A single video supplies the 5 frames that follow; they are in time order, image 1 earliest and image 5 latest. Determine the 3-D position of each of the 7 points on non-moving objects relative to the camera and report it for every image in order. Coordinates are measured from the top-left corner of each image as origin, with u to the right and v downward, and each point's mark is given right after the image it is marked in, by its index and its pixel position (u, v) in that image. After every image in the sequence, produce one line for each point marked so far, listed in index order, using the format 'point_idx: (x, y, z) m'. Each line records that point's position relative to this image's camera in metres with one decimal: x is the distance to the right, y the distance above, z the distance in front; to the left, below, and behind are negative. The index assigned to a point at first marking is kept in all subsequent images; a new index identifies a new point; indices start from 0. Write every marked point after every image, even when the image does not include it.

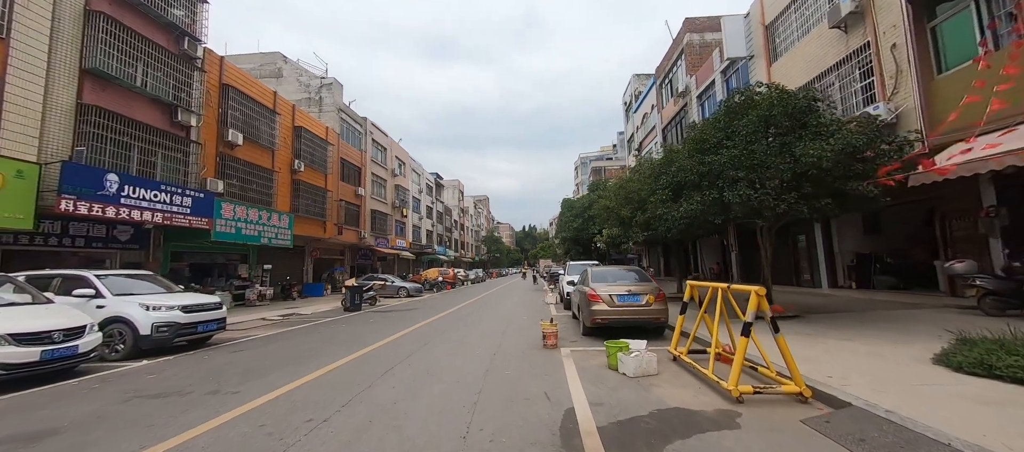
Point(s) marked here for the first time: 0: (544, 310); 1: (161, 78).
0: (+1.1, -2.9, +13.2) m
1: (-13.5, +5.7, +14.8) m
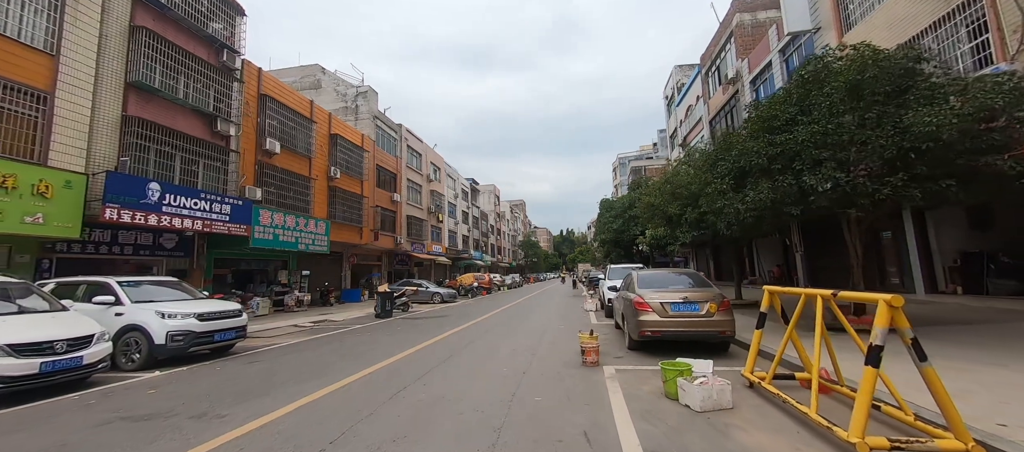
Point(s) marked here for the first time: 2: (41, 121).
0: (+2.2, -2.9, +12.1) m
1: (-12.3, +5.4, +15.2) m
2: (-13.1, +2.9, +10.7) m
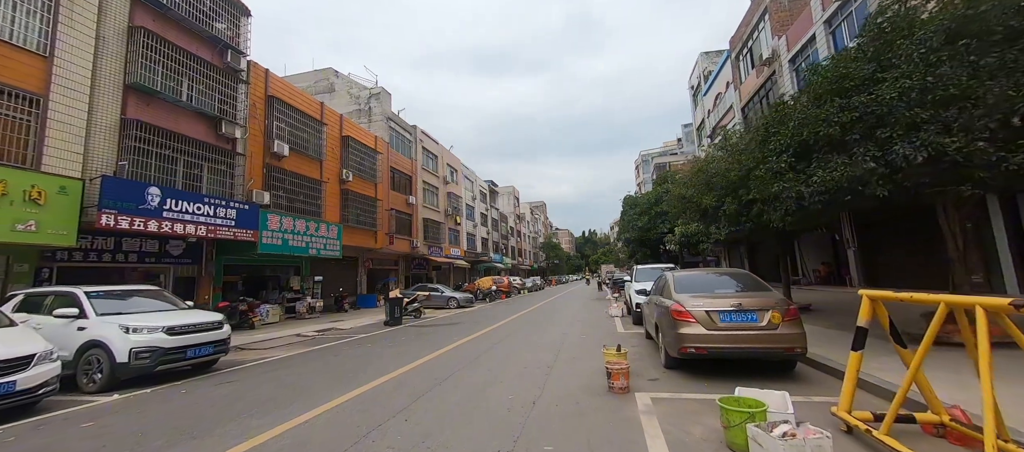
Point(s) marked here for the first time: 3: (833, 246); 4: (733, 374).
0: (+2.7, -2.8, +10.8) m
1: (-11.8, +5.2, +14.7) m
2: (-12.8, +2.7, +10.3) m
3: (+14.3, -0.9, +17.1) m
4: (+3.0, -2.0, +5.2) m
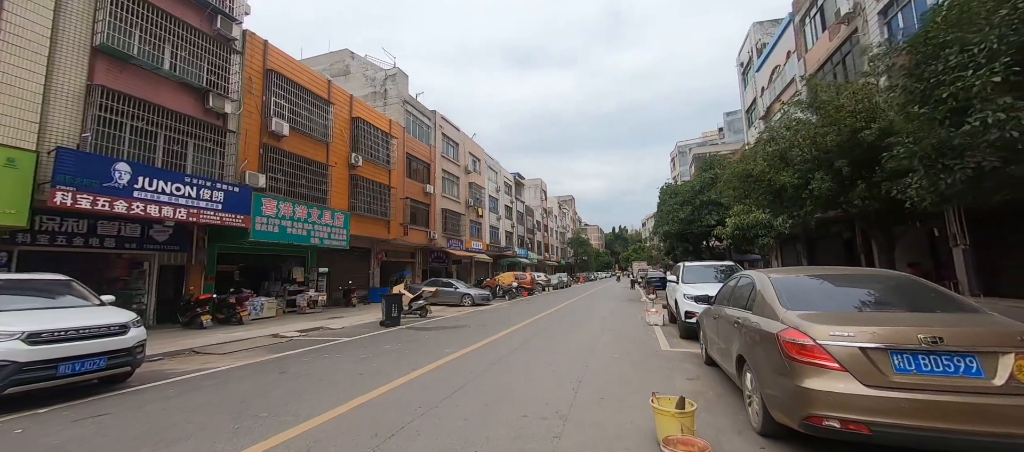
0: (+2.9, -2.5, +8.4) m
1: (-11.1, +5.7, +13.3) m
2: (-12.5, +3.3, +9.0) m
3: (+15.0, -0.6, +13.8) m
4: (+2.8, -1.7, +2.7) m
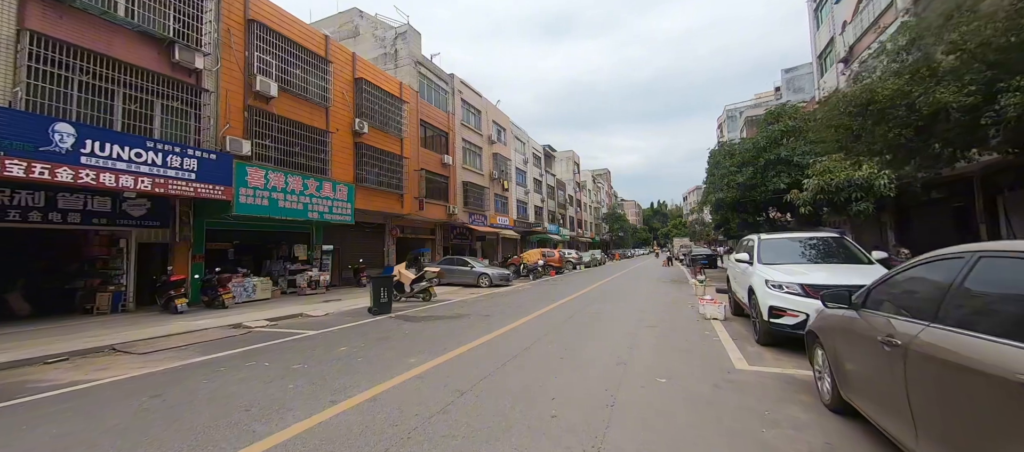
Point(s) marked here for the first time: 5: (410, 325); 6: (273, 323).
0: (+2.9, -1.8, +5.8) m
1: (-10.7, +6.6, +11.4) m
2: (-12.5, +3.8, +7.4) m
3: (+15.4, +0.5, +10.0) m
4: (+2.3, -1.4, +0.1) m
5: (-2.2, -2.2, +8.5) m
6: (-5.8, -2.3, +9.3) m
